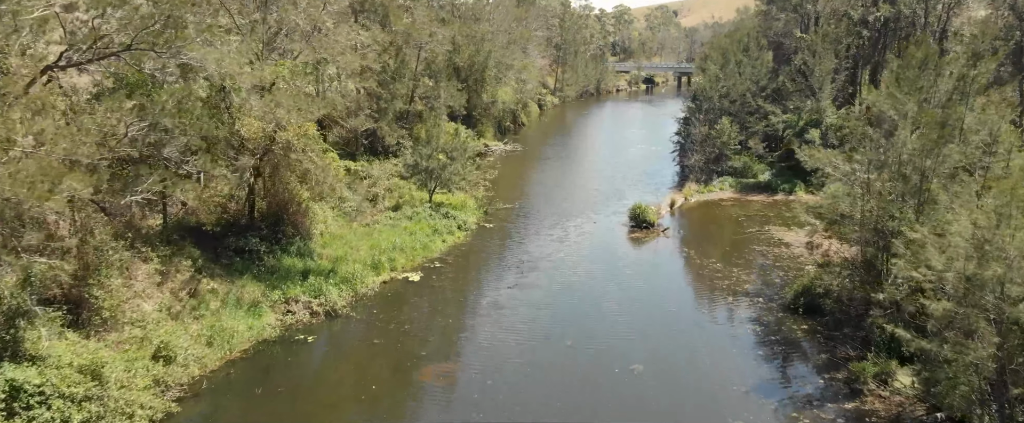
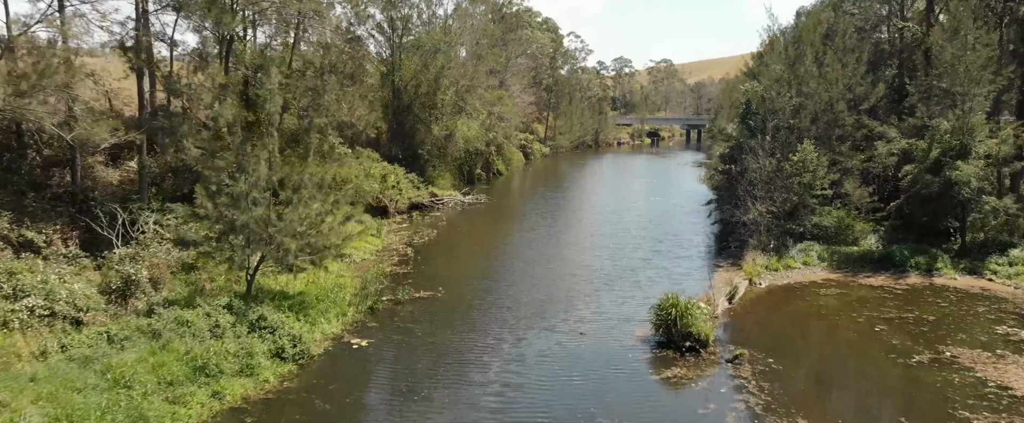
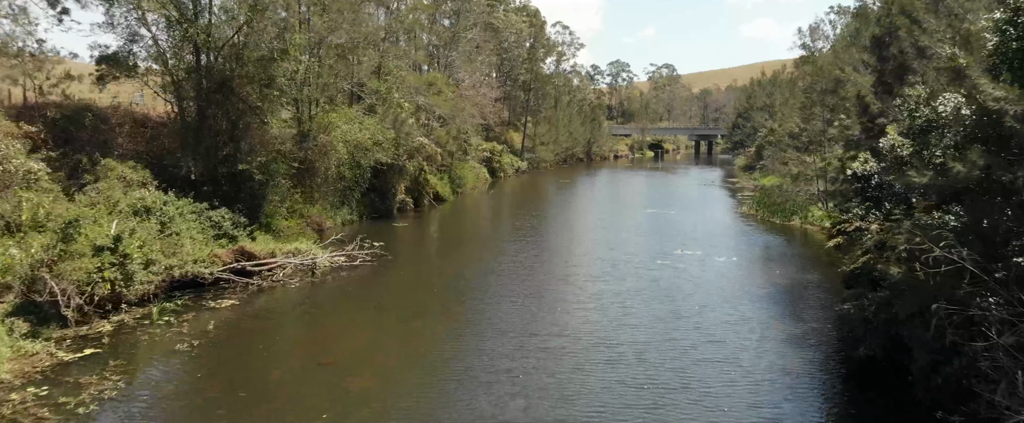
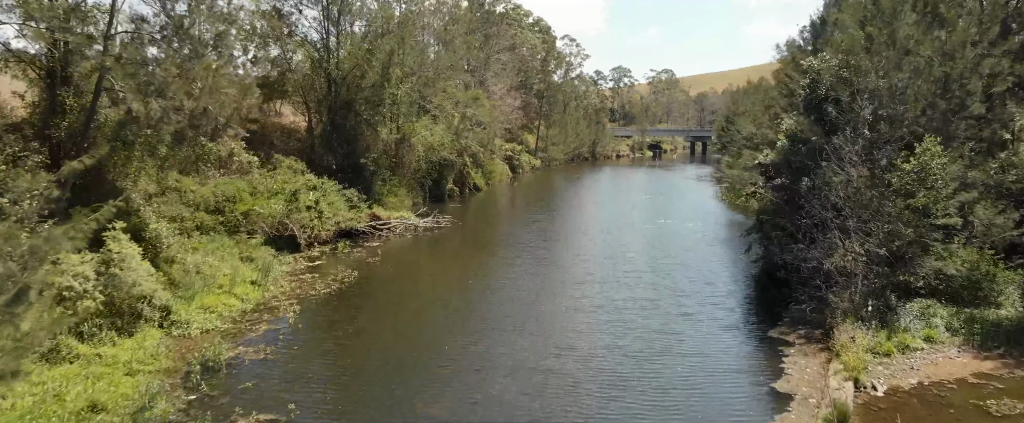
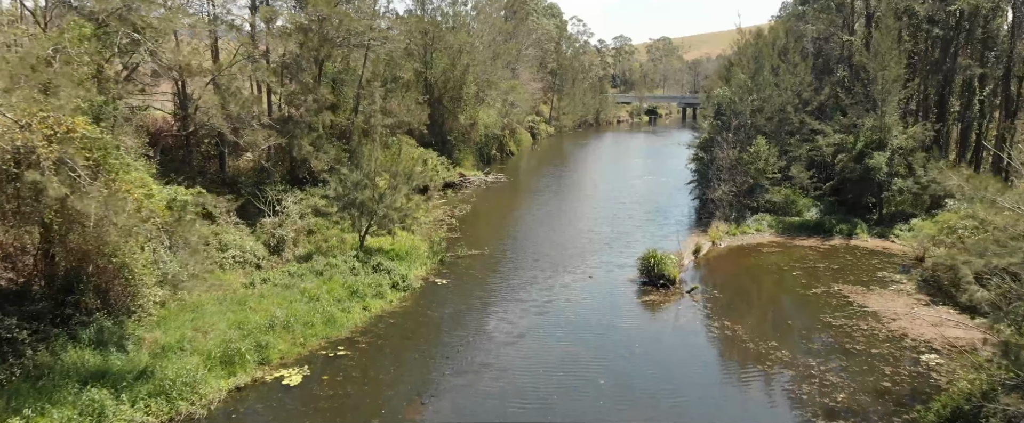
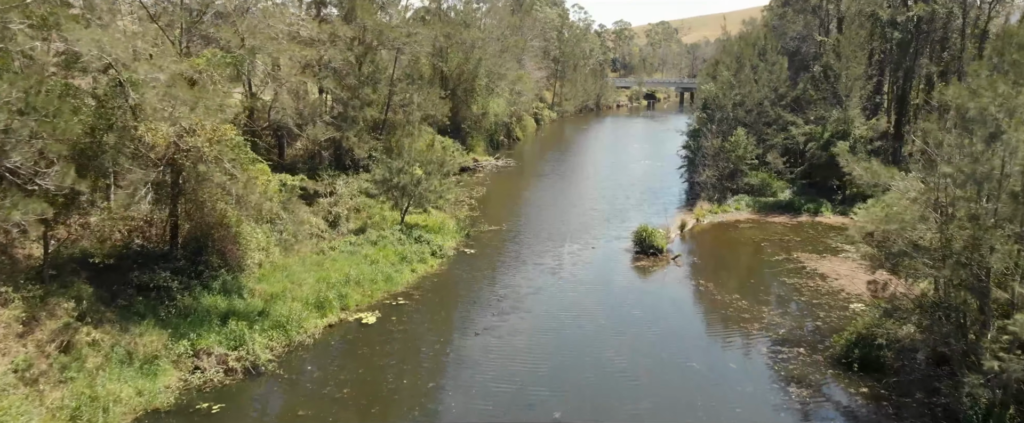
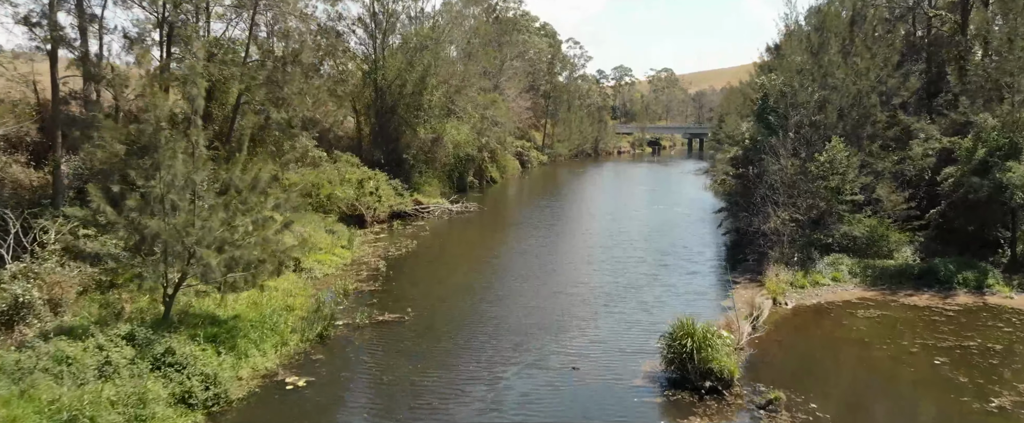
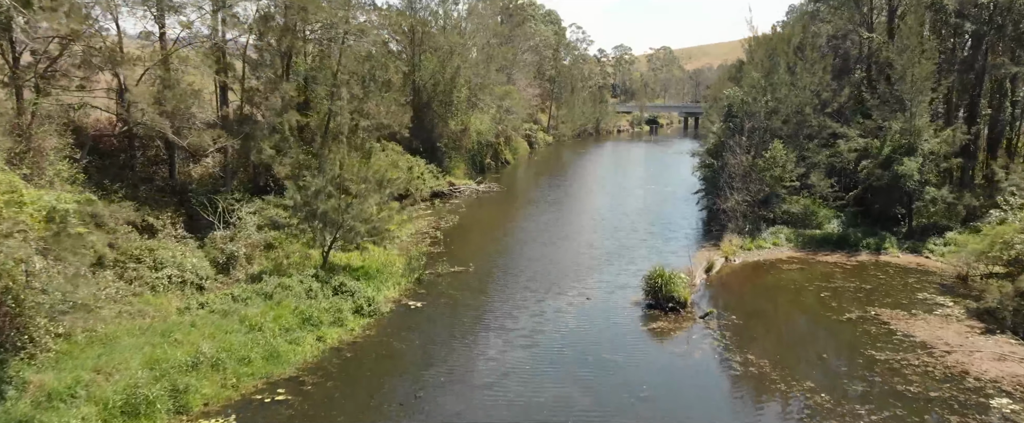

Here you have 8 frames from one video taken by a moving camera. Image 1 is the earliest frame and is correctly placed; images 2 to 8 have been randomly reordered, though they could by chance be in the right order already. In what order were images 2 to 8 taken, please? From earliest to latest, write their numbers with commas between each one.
6, 5, 8, 2, 7, 4, 3
